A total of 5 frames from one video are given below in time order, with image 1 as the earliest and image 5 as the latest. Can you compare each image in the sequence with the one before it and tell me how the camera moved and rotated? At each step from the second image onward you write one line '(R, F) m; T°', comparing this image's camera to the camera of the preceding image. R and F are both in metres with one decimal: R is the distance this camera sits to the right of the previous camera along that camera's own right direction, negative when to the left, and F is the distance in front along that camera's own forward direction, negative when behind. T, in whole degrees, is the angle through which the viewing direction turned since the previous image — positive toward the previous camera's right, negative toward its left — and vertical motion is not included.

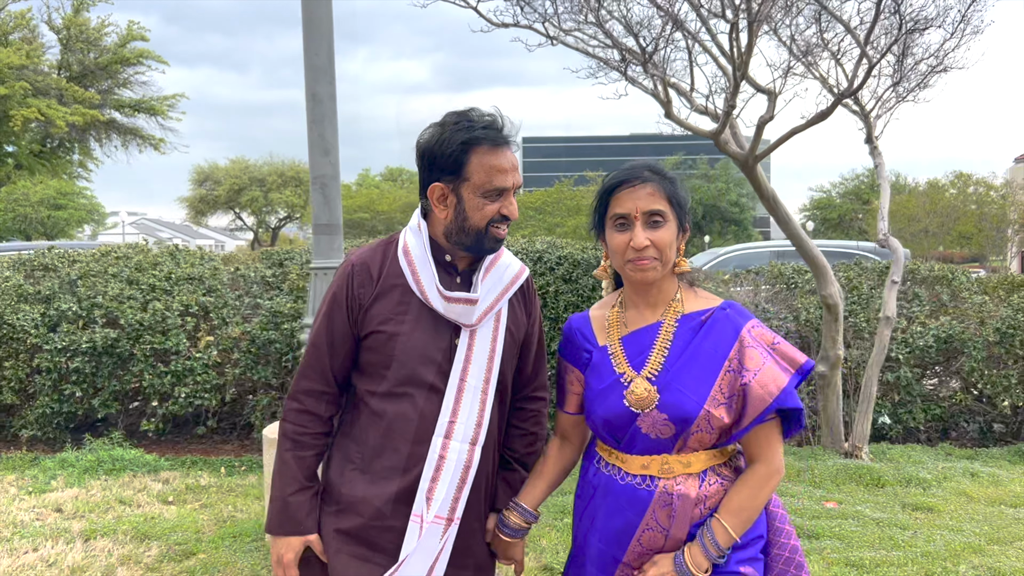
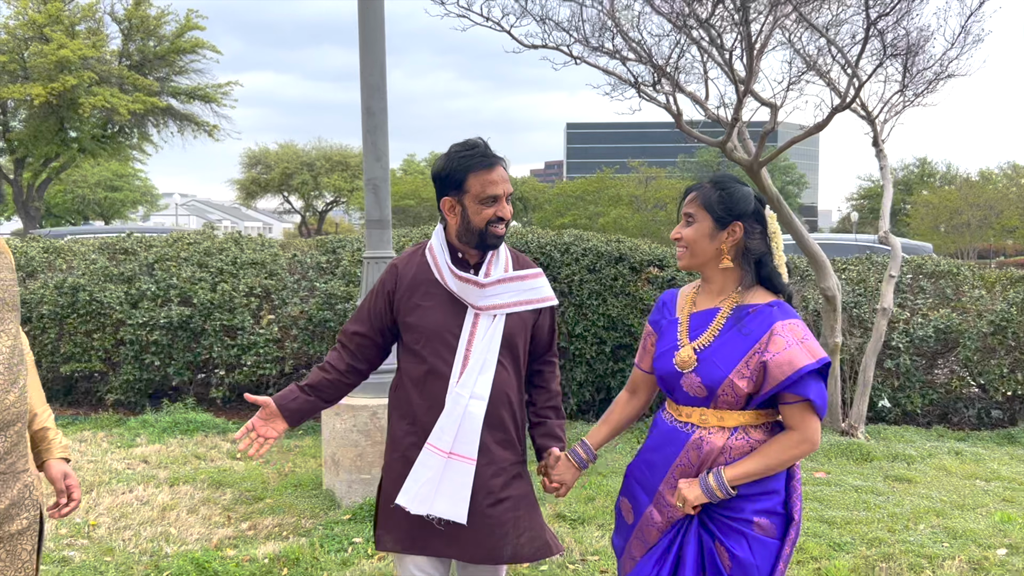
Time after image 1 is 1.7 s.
(+0.1, -0.6) m; -3°
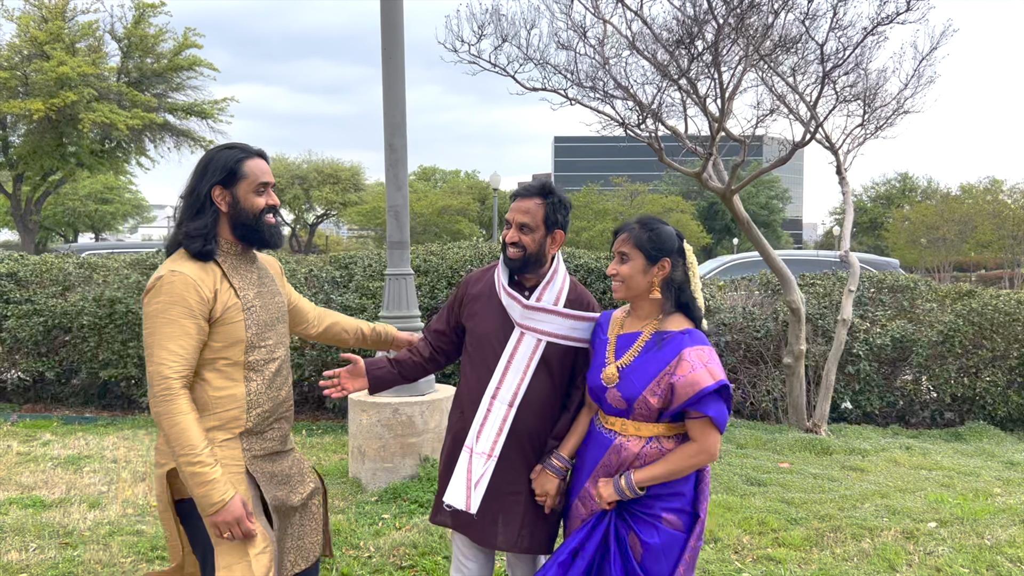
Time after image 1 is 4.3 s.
(-0.1, -0.6) m; +1°
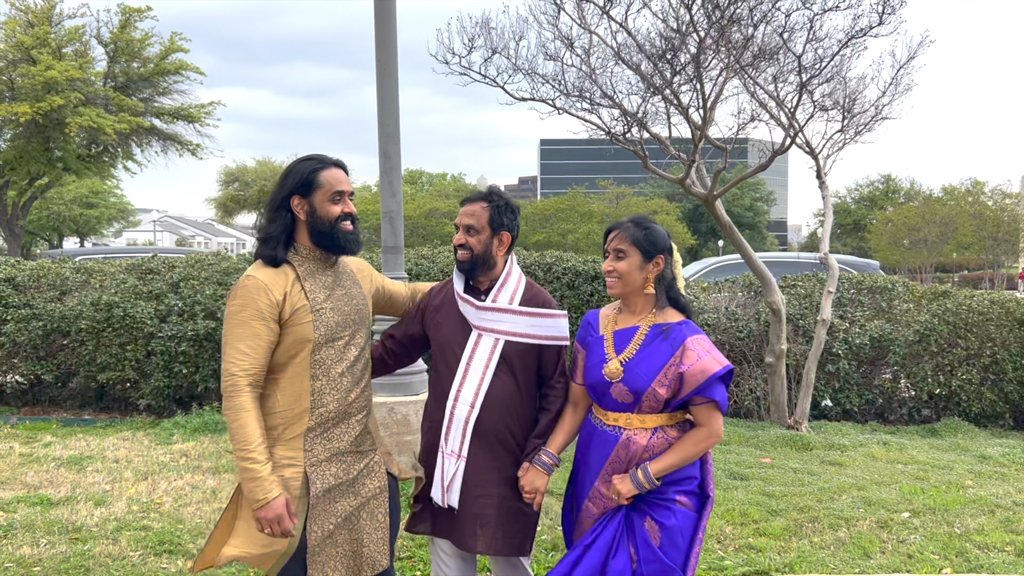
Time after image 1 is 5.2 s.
(0.0, -0.2) m; +1°
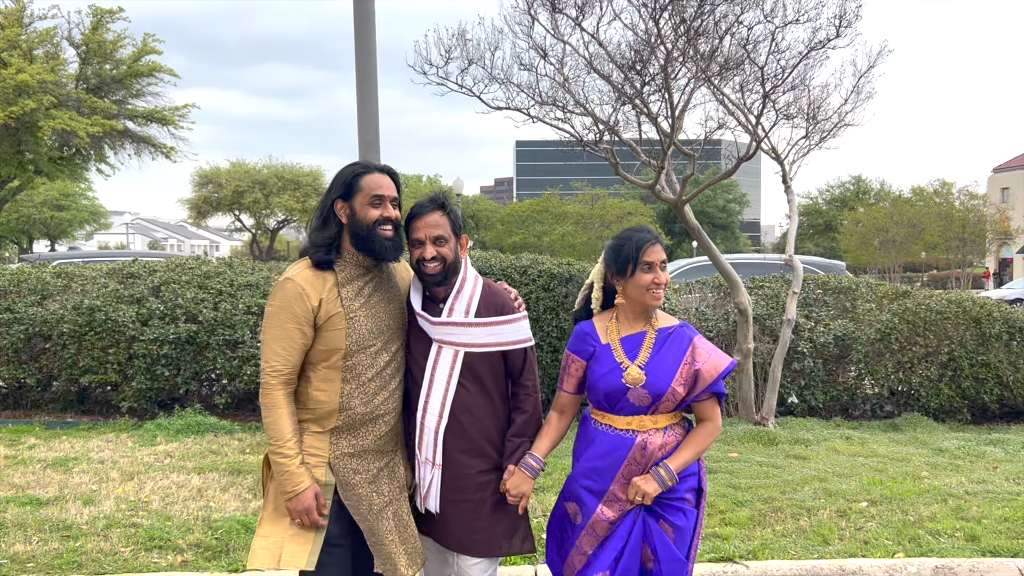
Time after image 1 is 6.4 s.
(0.0, -0.2) m; +2°
